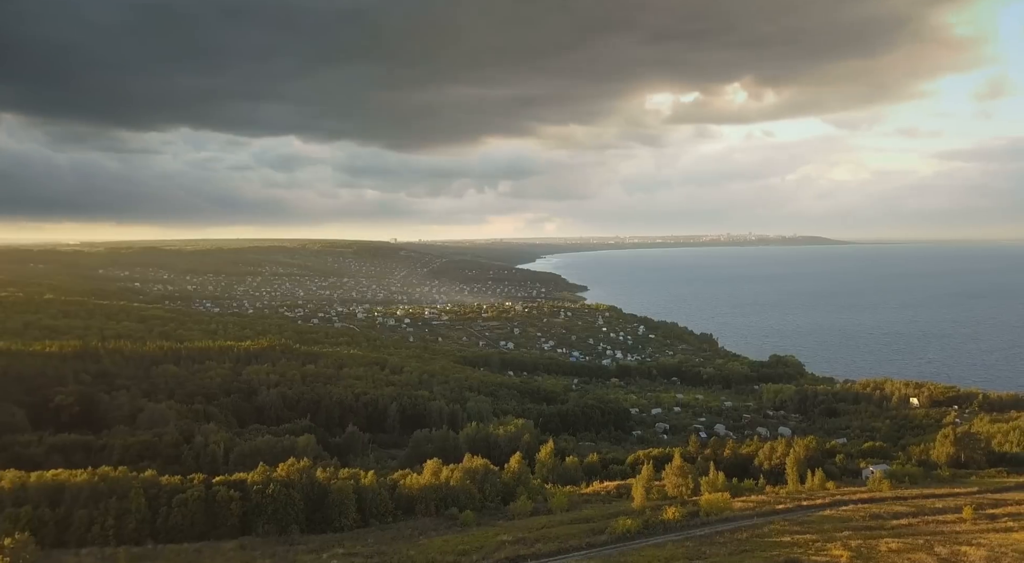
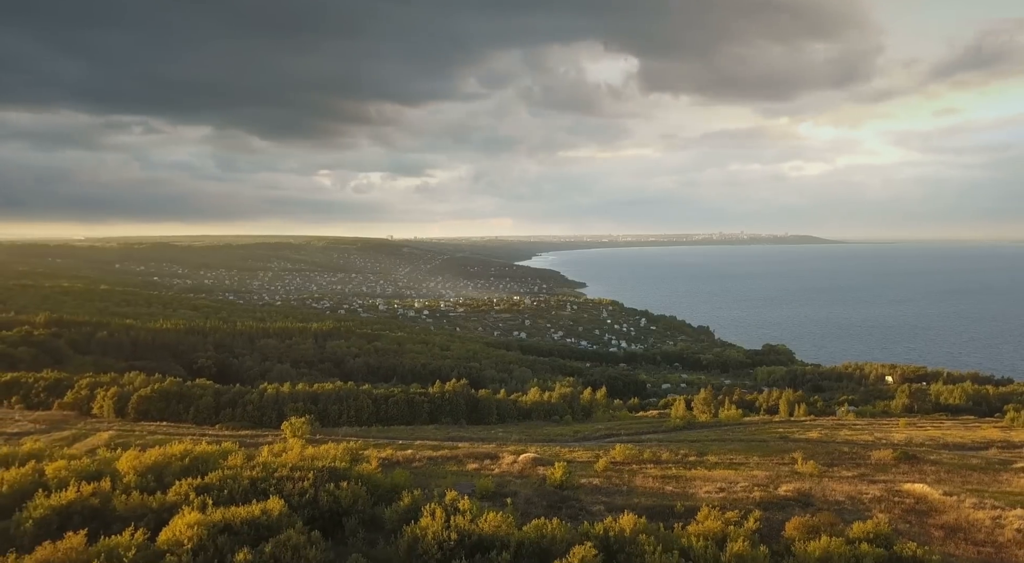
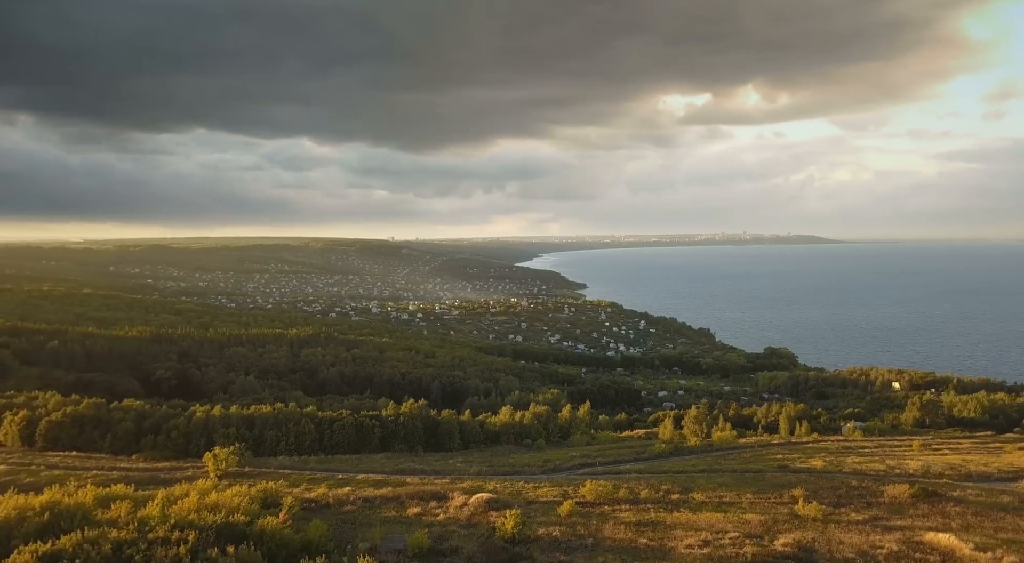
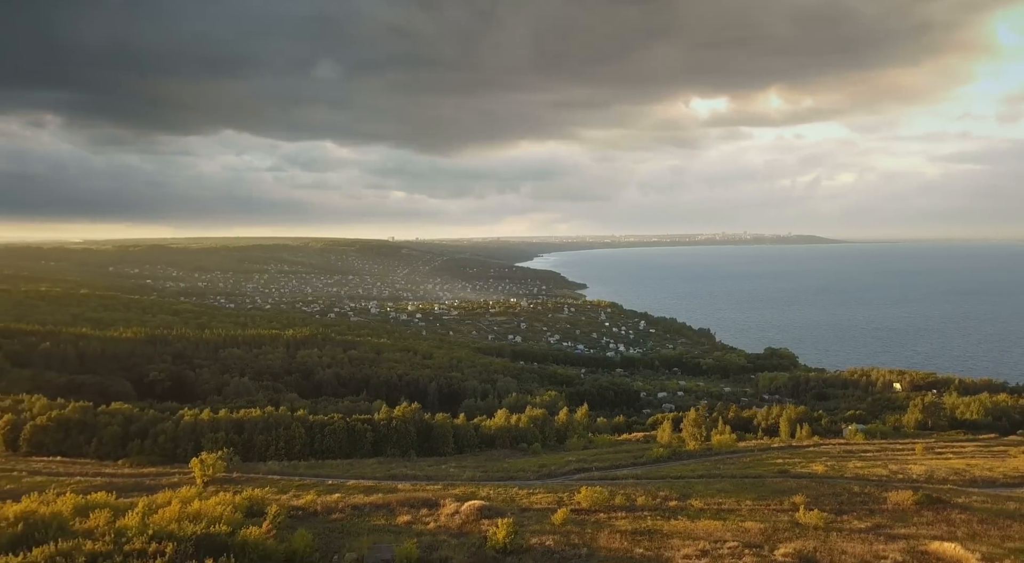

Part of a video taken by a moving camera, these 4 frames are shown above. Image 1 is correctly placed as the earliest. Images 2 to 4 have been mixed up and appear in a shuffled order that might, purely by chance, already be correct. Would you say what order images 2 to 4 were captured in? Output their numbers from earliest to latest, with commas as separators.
4, 3, 2
